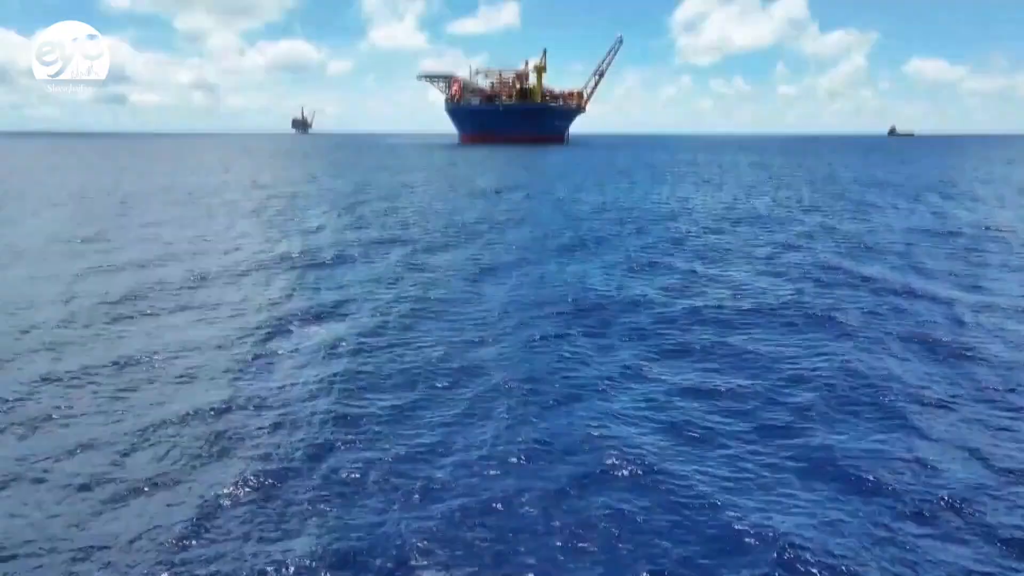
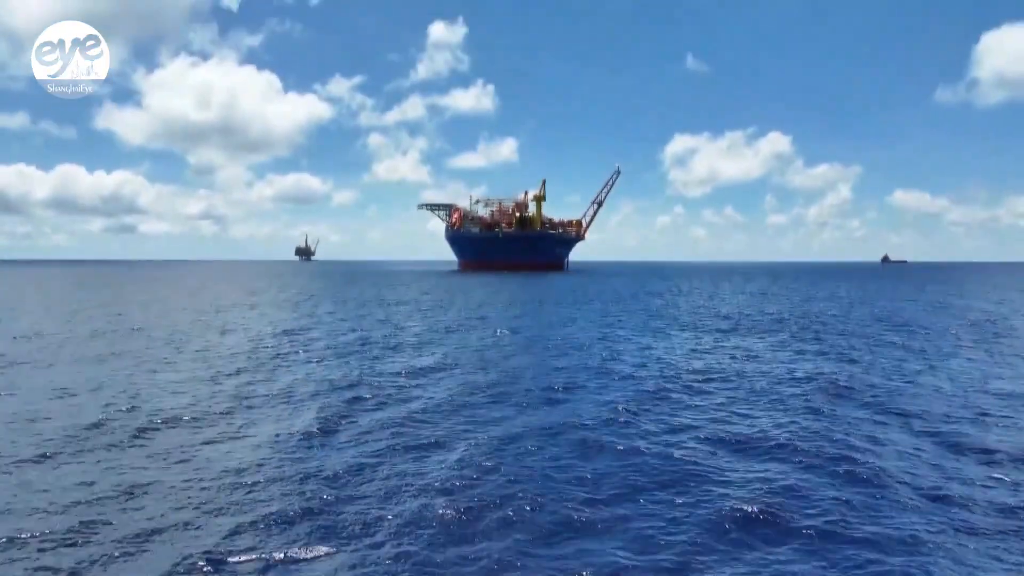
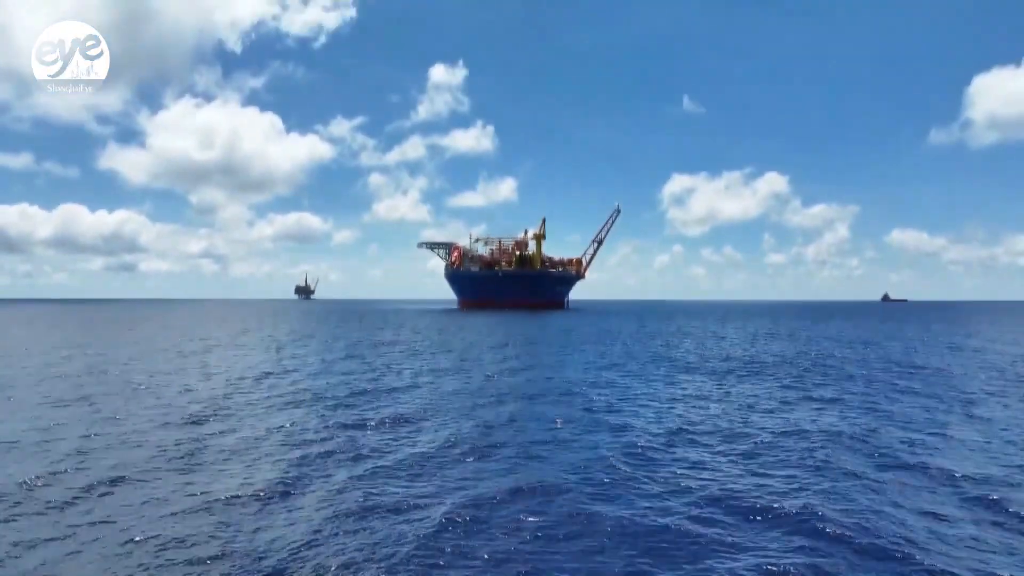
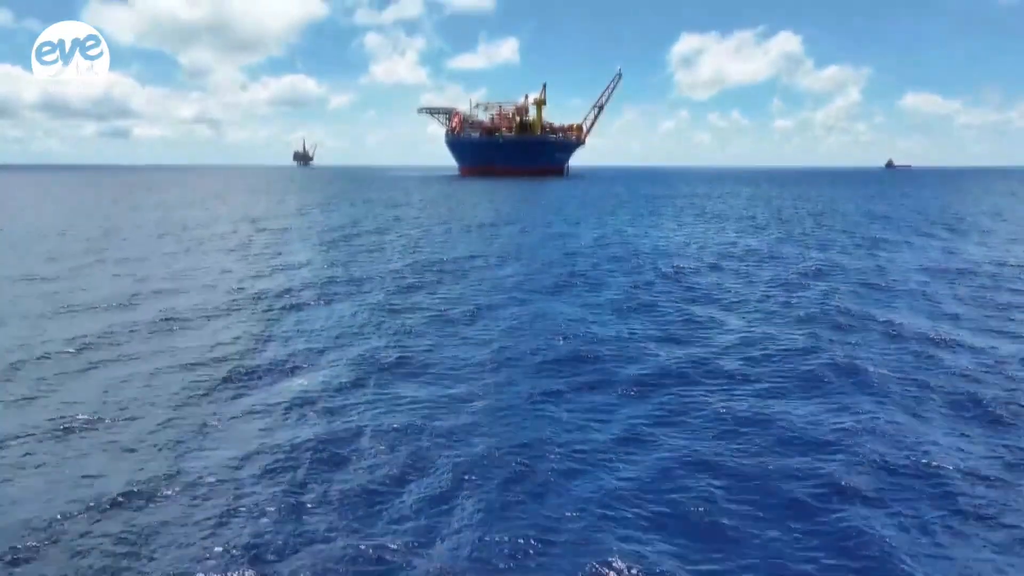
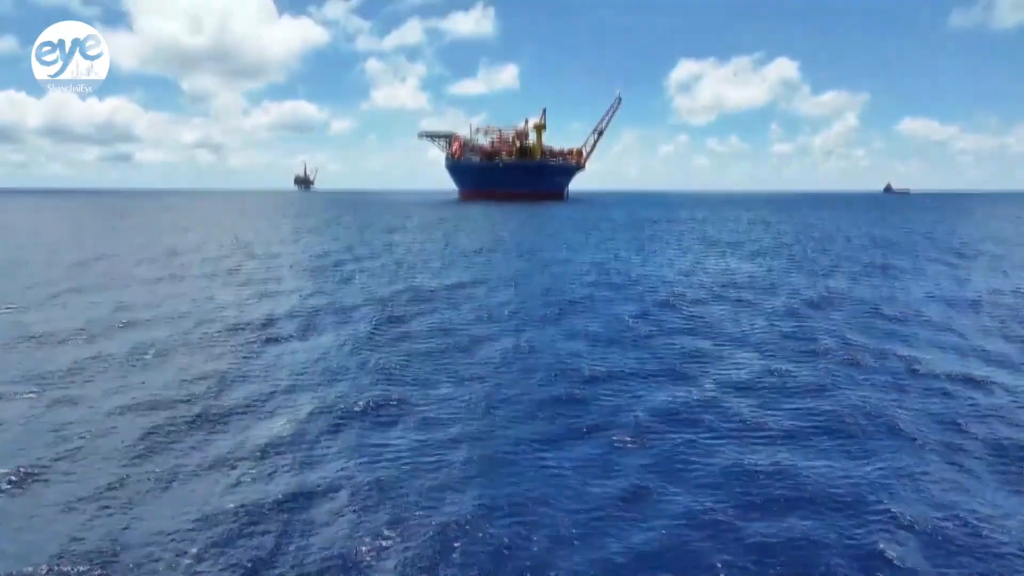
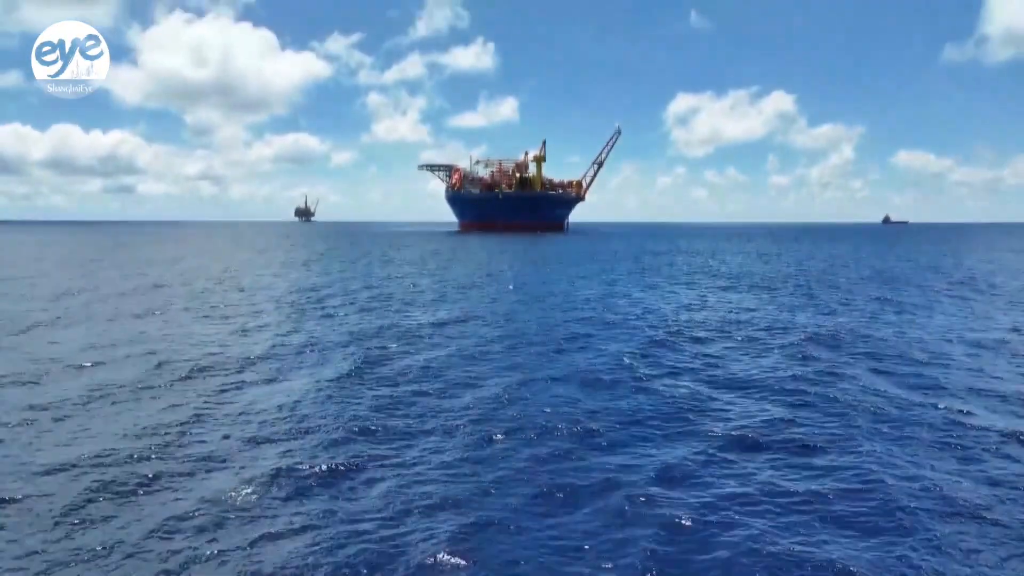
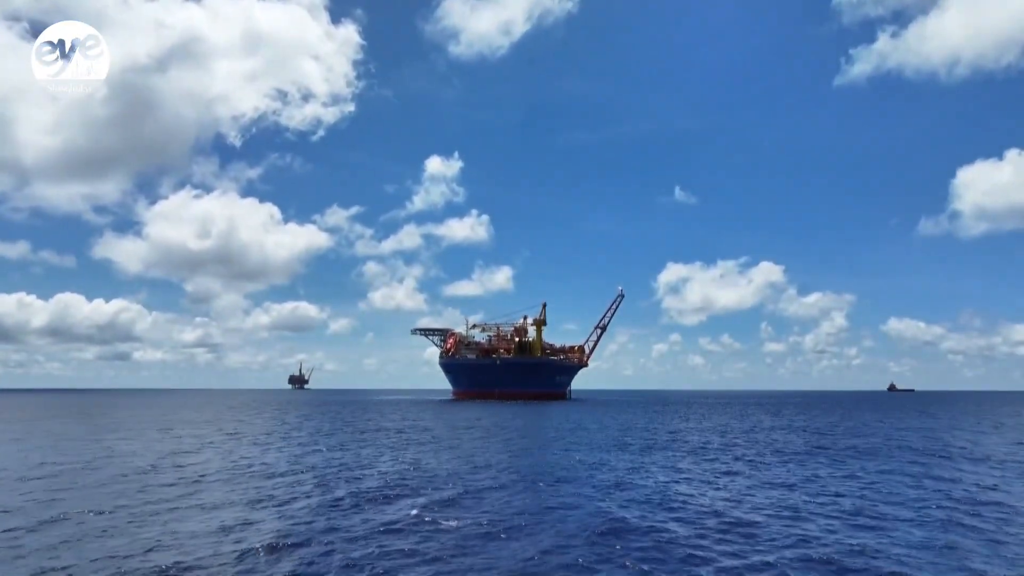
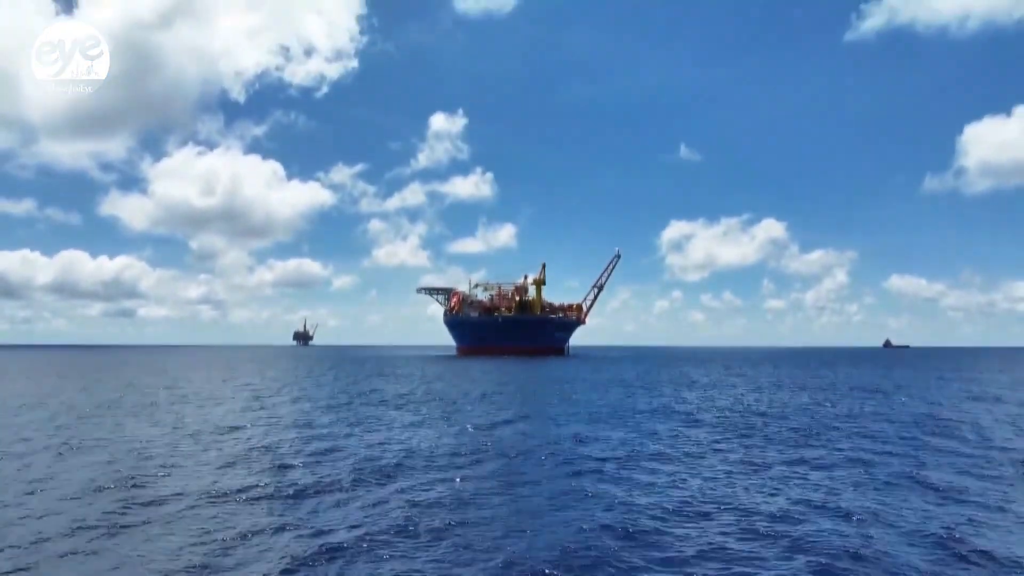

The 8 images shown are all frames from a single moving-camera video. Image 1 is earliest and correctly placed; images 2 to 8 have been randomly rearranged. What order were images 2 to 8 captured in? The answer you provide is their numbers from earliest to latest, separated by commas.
4, 5, 6, 2, 3, 8, 7
